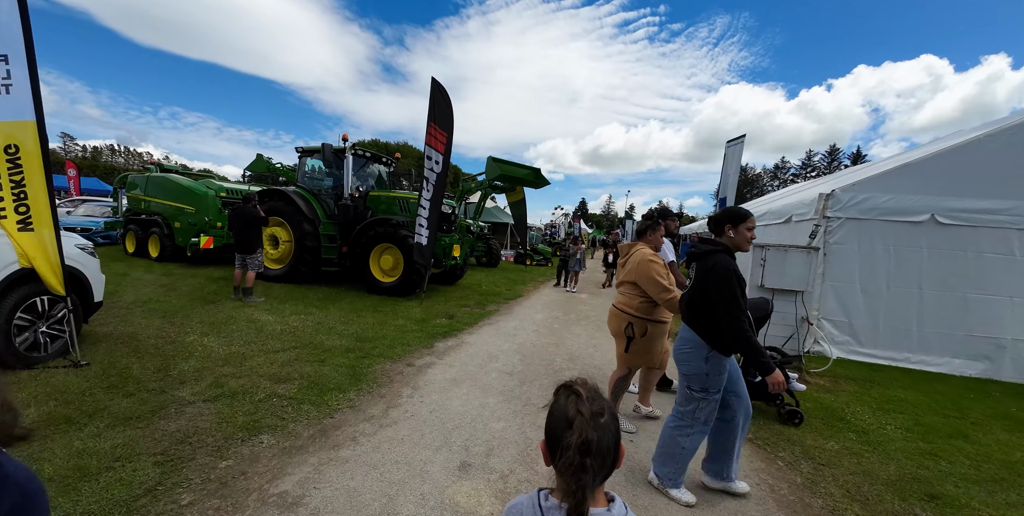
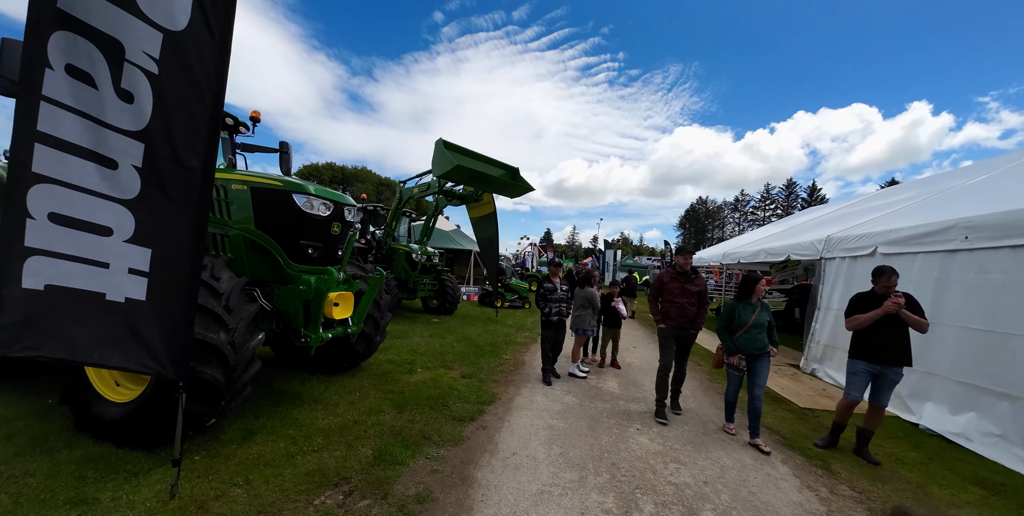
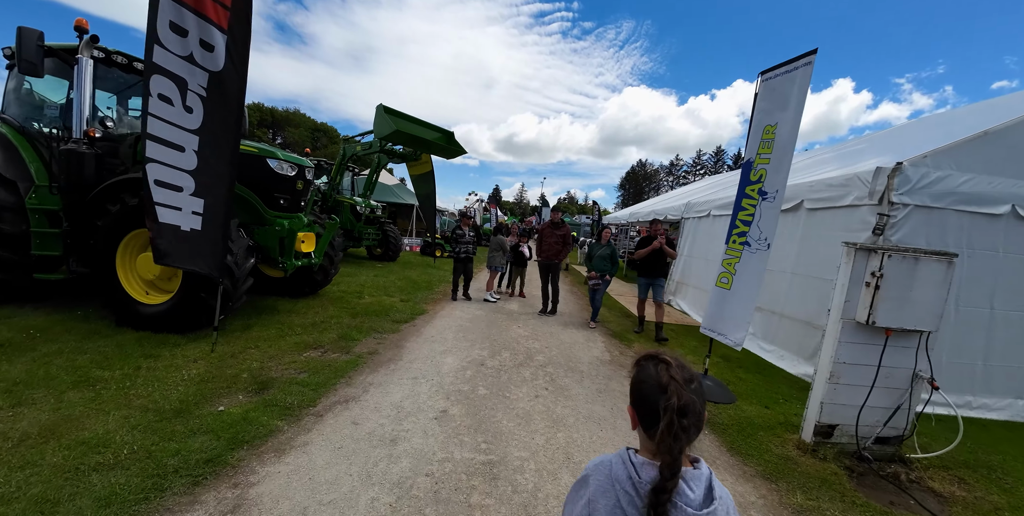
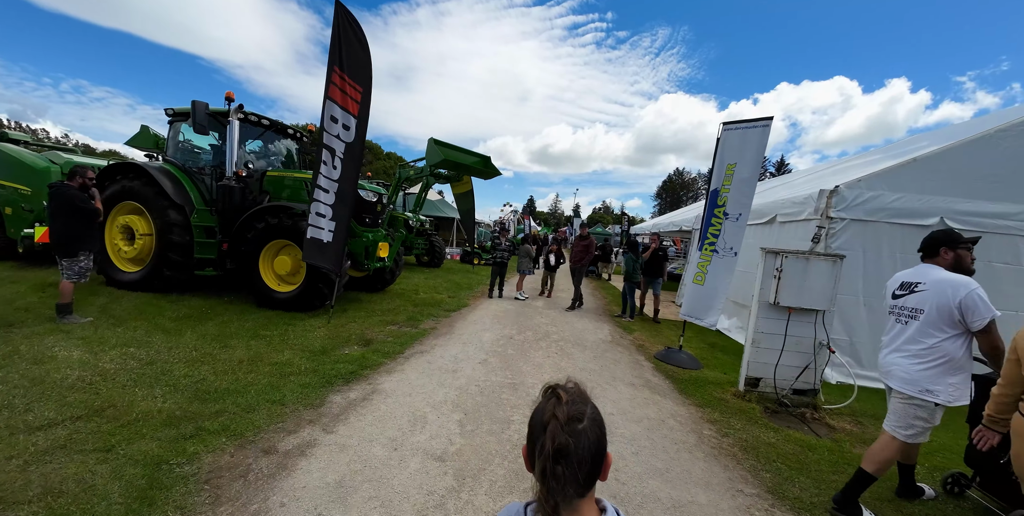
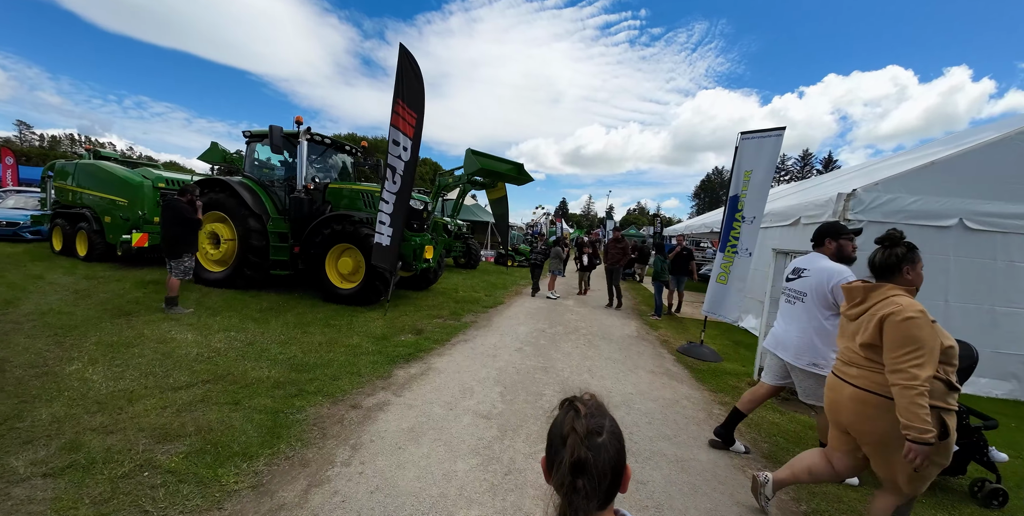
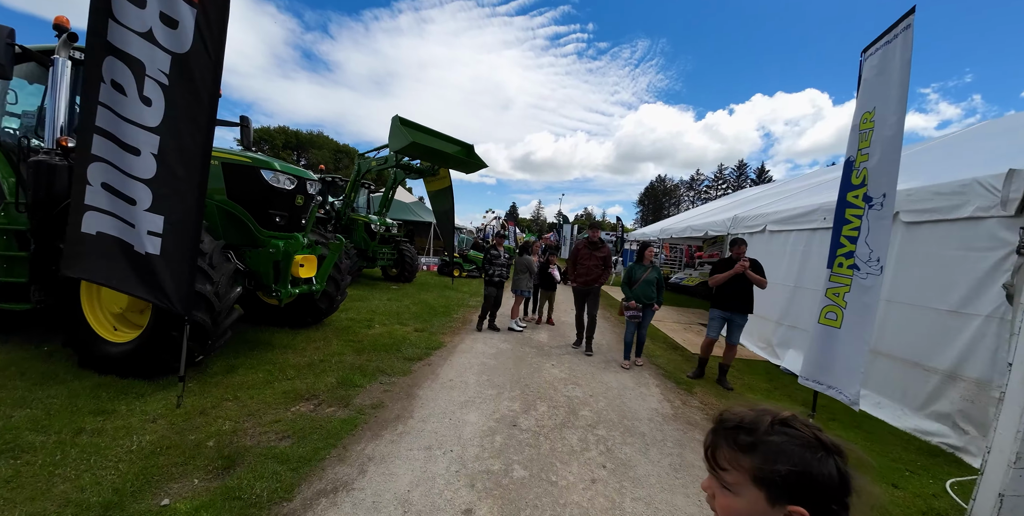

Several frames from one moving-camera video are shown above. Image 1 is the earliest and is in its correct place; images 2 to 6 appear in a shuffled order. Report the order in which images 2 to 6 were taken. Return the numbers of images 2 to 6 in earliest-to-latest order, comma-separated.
5, 4, 3, 6, 2
